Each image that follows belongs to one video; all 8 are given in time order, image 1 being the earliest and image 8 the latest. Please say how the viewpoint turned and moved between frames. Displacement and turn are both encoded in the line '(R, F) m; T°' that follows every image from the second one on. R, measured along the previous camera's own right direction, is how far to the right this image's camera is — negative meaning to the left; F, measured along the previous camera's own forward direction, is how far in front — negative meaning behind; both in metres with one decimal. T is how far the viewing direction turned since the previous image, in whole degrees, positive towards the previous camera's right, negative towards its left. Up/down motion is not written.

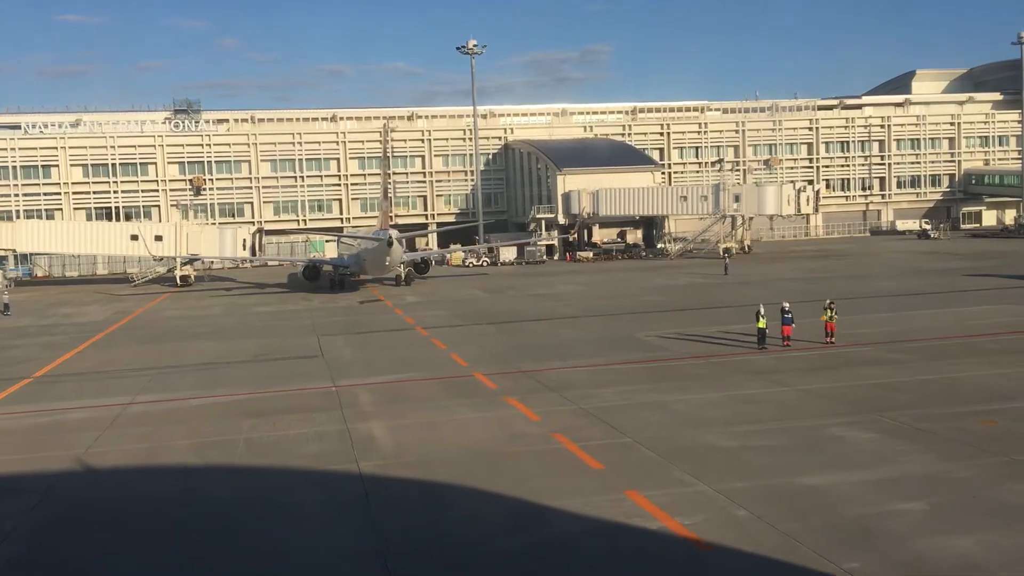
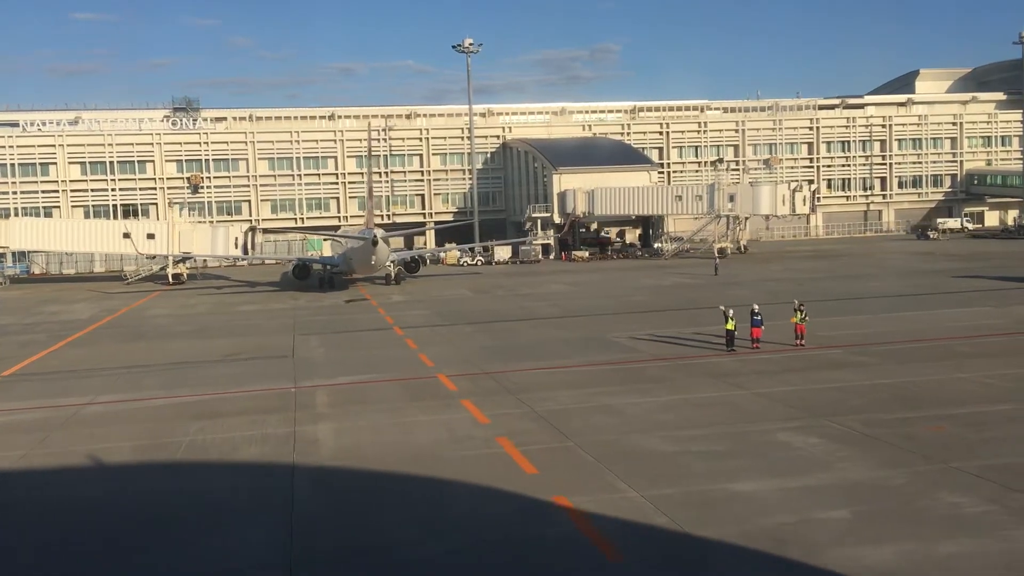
(+1.1, +0.1) m; 0°
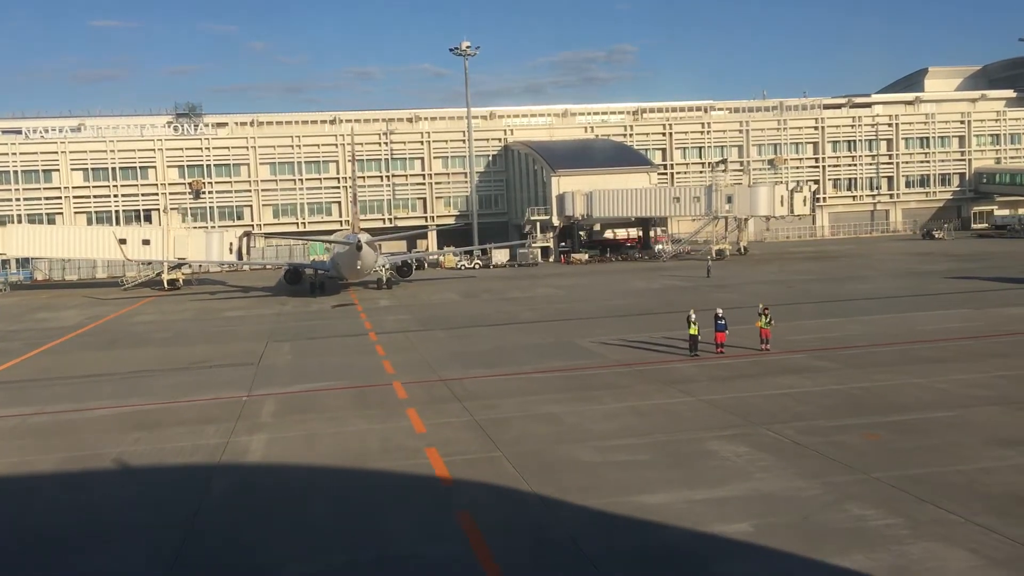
(+1.5, +0.2) m; -1°
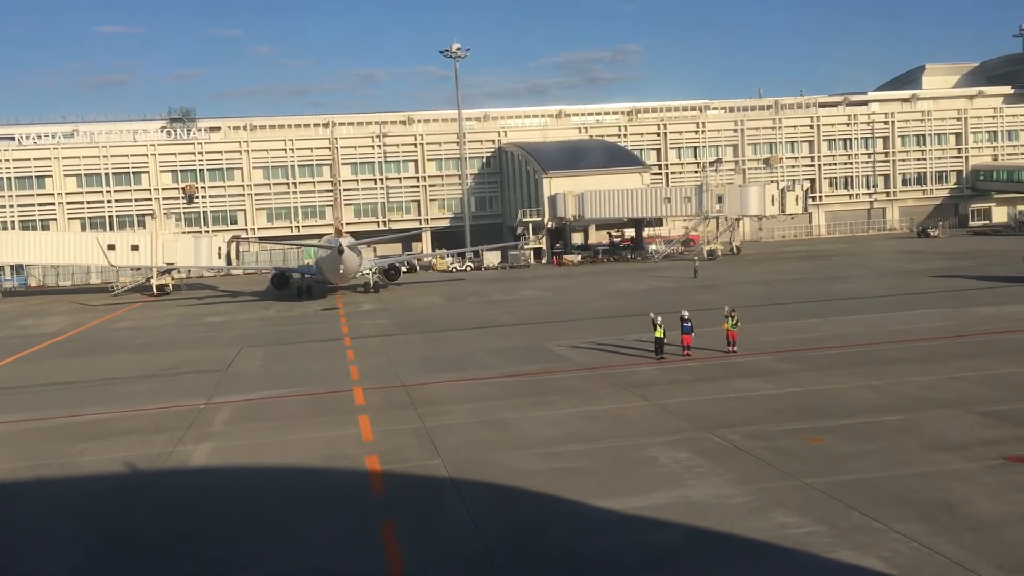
(+1.1, +0.1) m; 0°
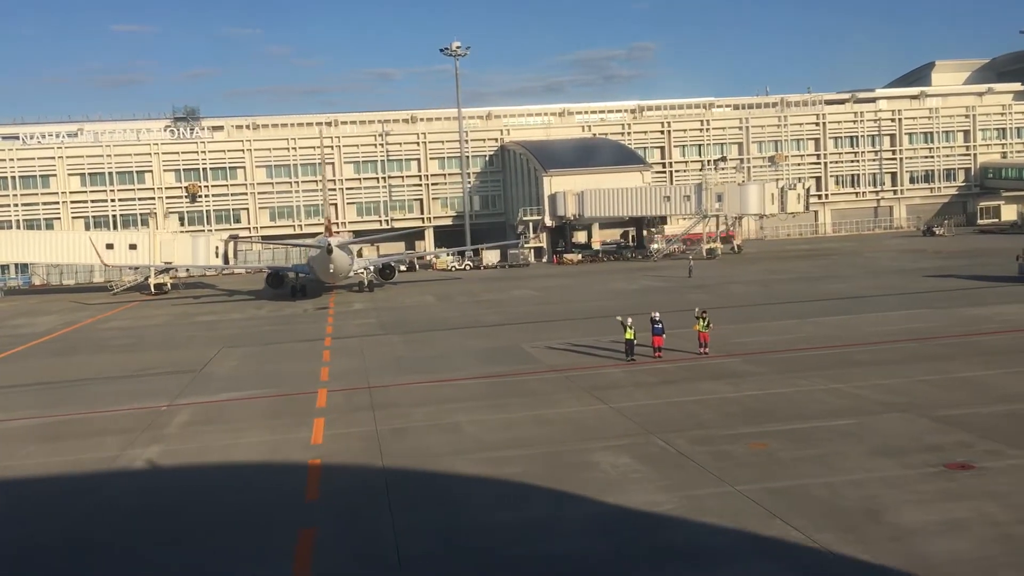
(+1.1, +0.1) m; -1°
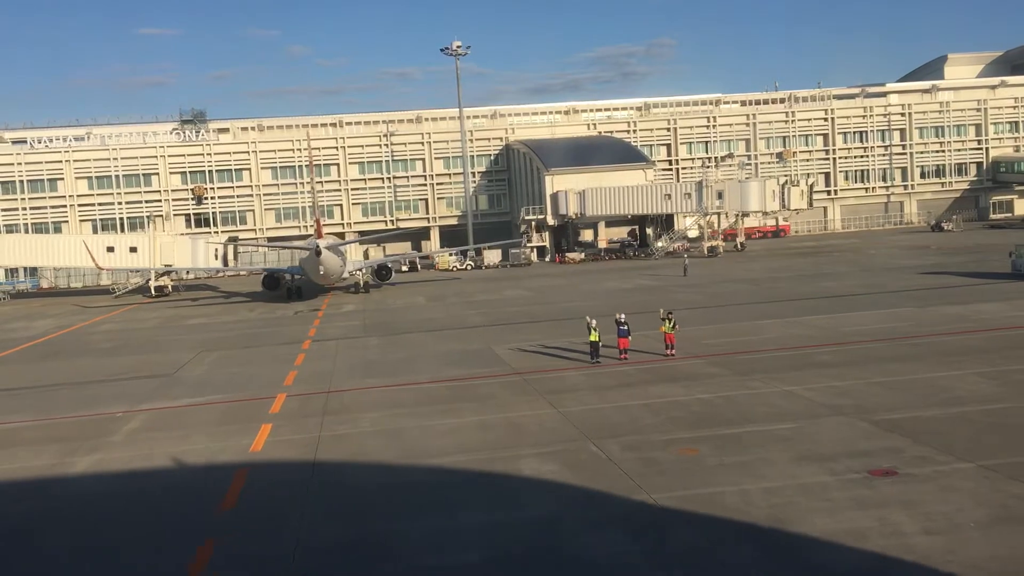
(+1.4, +0.1) m; -1°
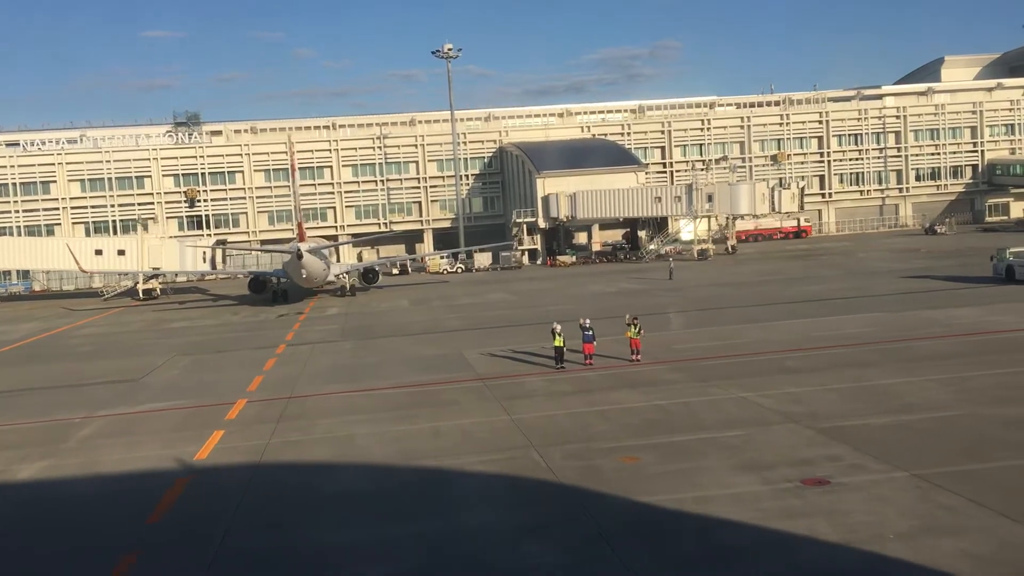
(+1.0, +0.1) m; 0°
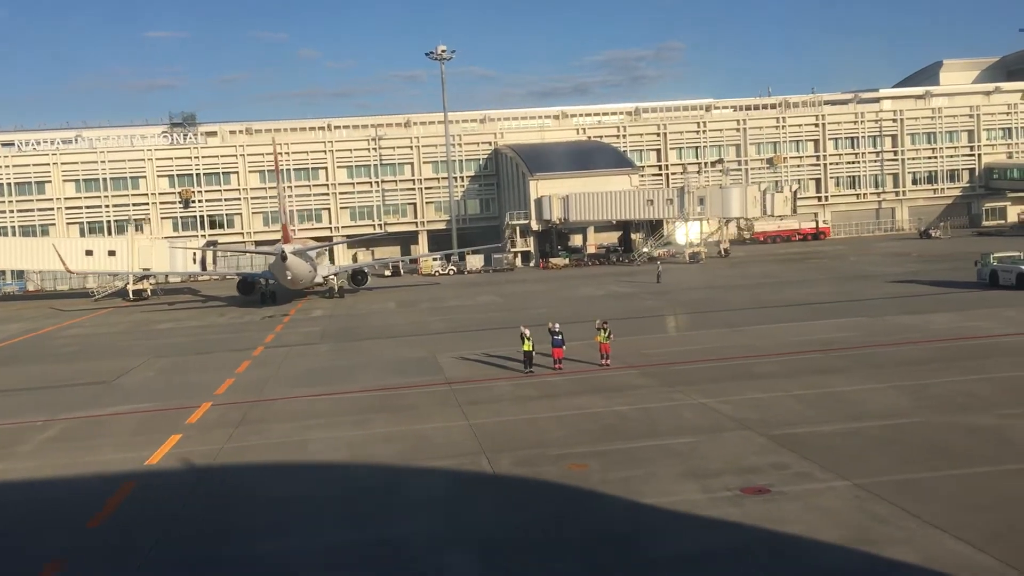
(+0.9, 0.0) m; 0°
